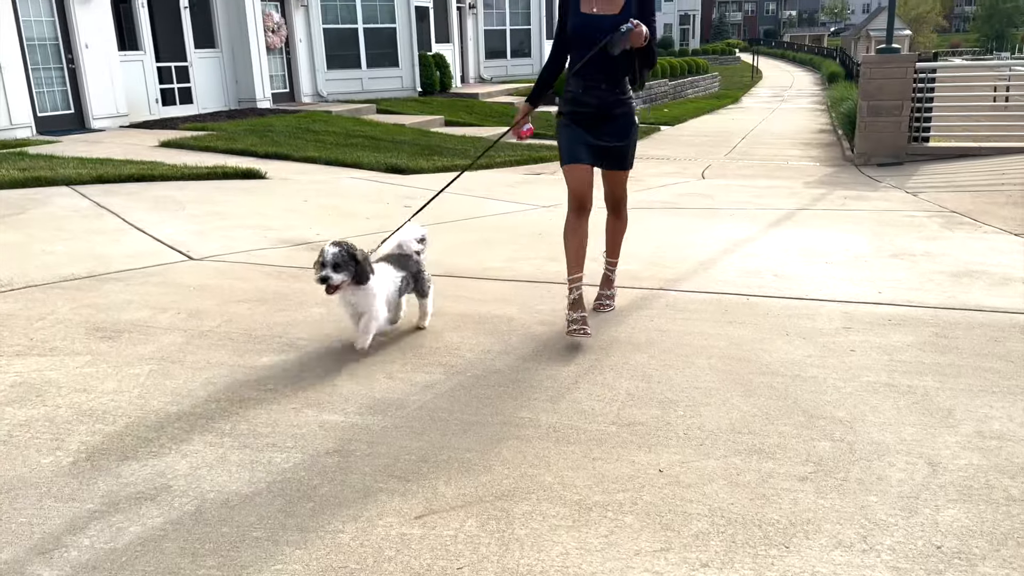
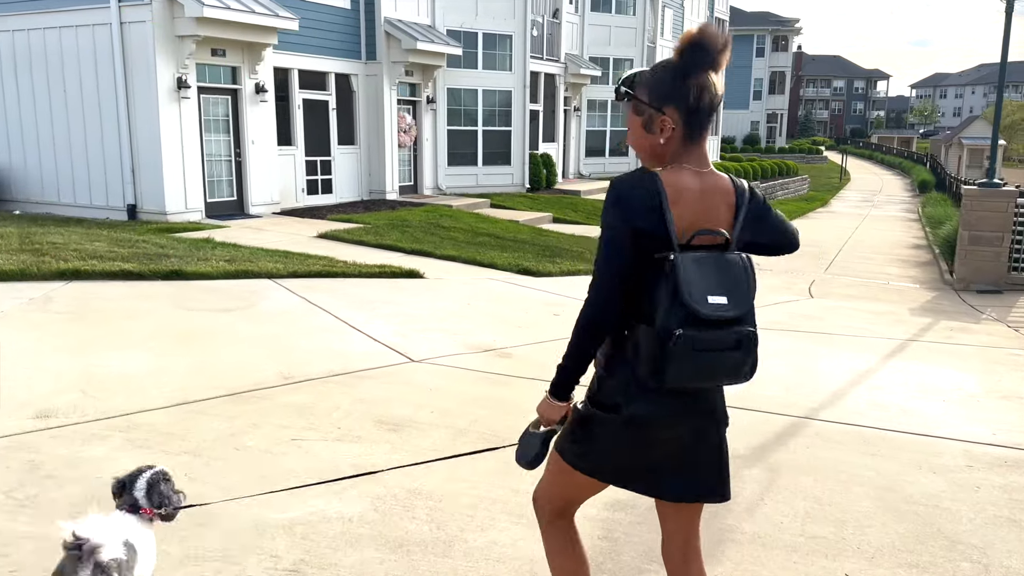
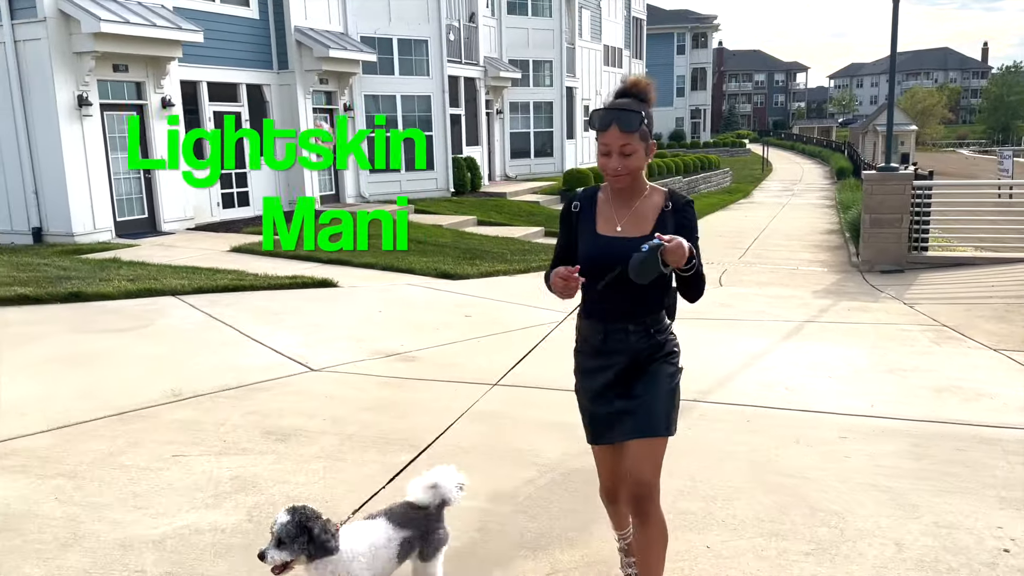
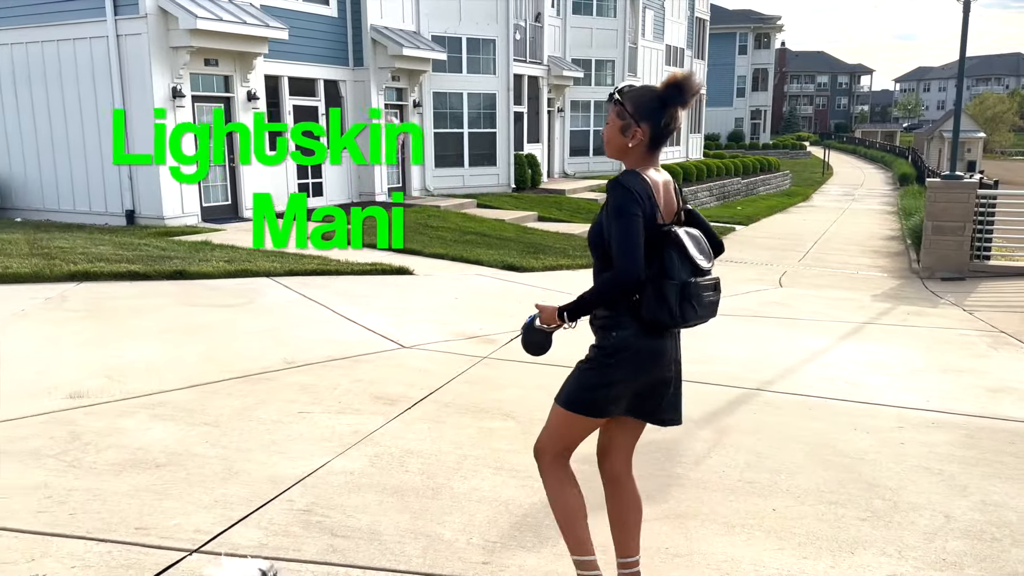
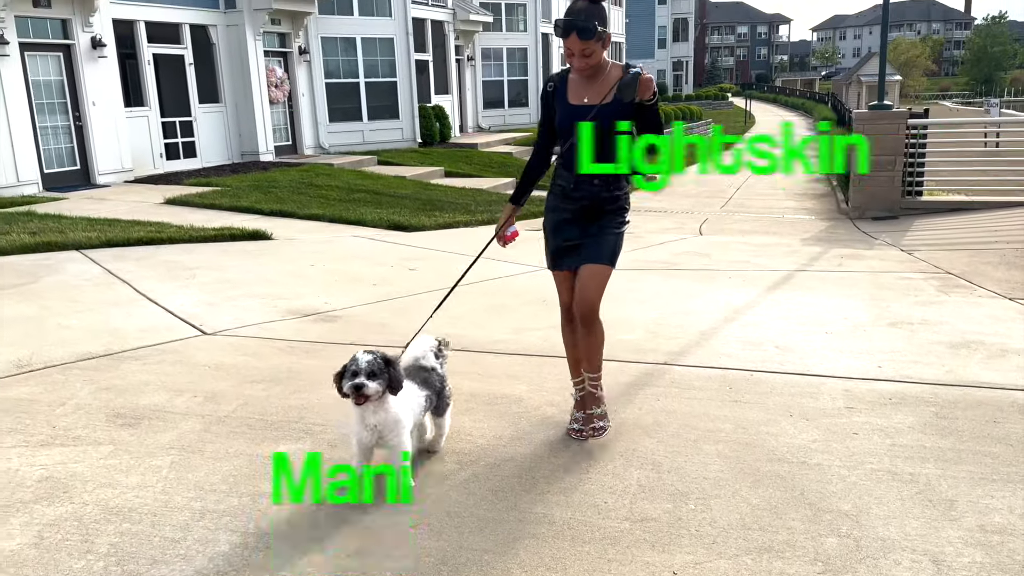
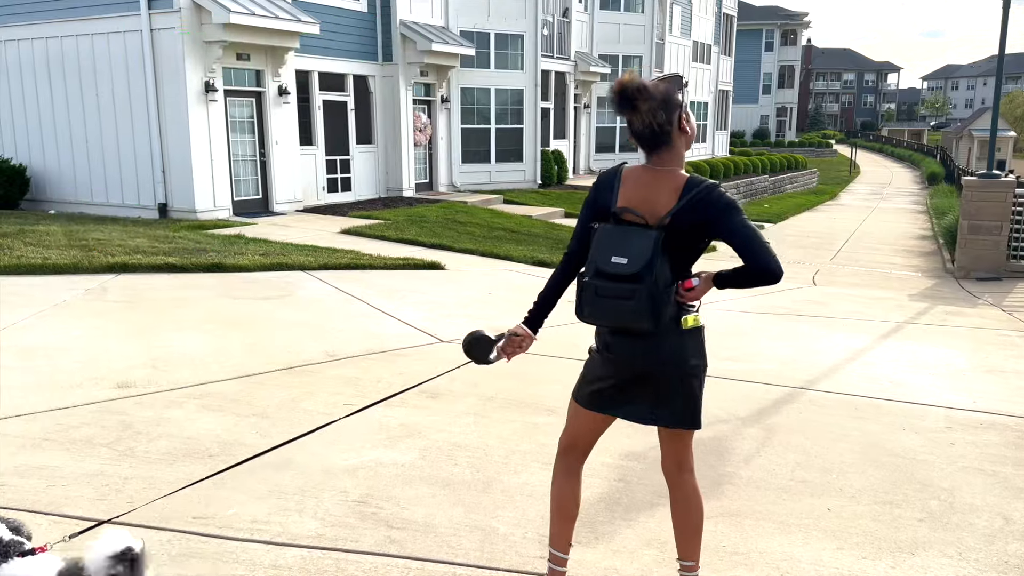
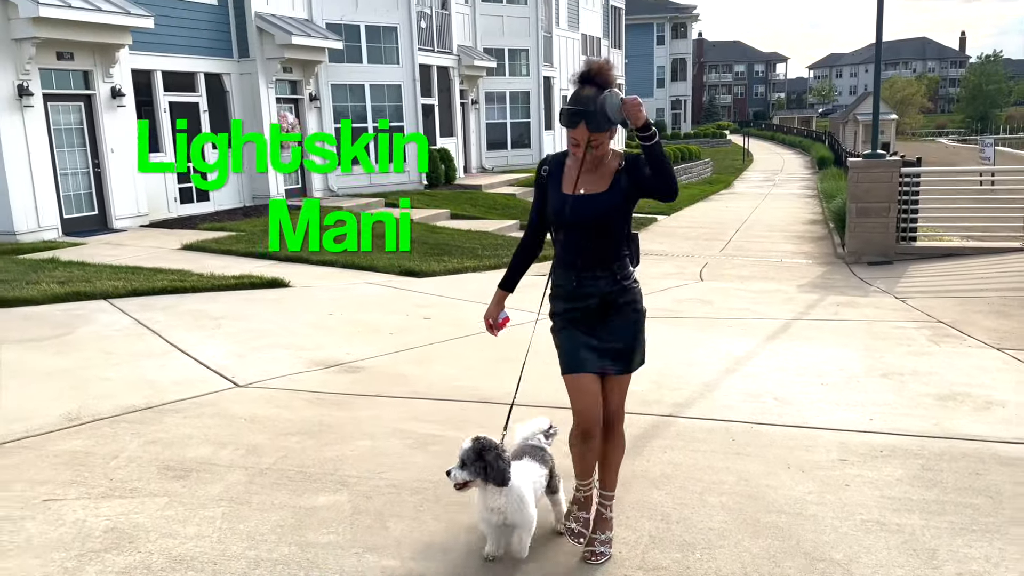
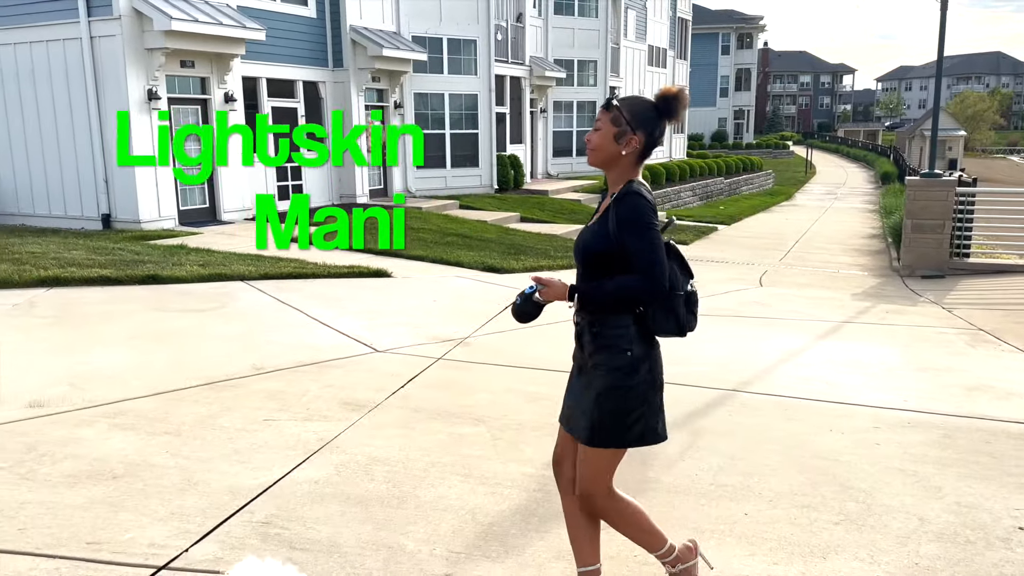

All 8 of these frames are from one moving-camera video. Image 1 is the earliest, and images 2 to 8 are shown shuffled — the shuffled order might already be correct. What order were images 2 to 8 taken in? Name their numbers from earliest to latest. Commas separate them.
5, 7, 3, 8, 4, 6, 2
